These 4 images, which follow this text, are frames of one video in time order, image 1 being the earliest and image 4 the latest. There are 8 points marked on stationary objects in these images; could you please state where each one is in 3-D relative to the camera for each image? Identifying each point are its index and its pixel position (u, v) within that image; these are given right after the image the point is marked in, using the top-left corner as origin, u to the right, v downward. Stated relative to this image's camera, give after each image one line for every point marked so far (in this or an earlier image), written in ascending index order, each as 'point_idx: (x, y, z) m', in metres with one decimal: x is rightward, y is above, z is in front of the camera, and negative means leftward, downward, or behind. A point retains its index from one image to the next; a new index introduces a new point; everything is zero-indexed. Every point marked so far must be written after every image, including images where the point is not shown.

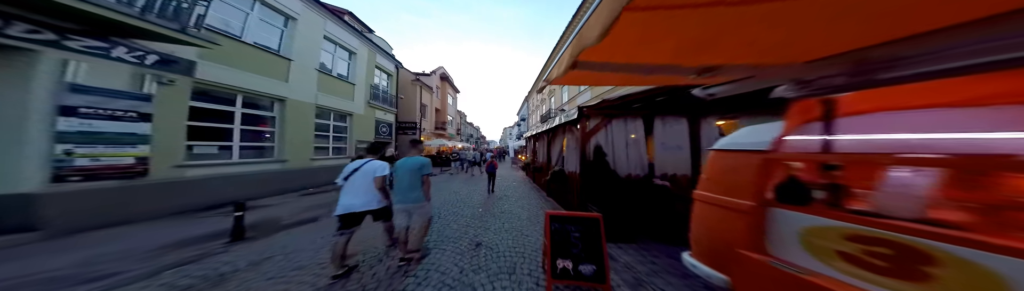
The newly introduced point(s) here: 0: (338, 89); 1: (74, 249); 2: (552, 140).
0: (-10.7, +3.5, +9.3) m
1: (-7.6, -1.8, +2.6) m
2: (+1.9, +0.2, +6.8) m
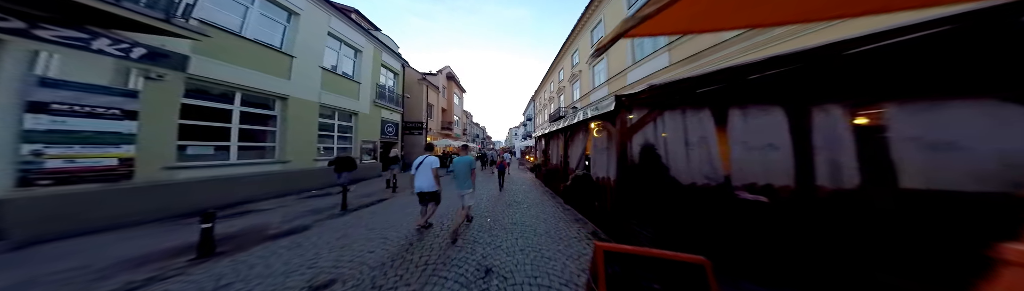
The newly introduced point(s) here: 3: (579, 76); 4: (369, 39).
0: (-10.1, +3.5, +9.0) m
1: (-7.3, -1.8, +2.2) m
2: (+2.4, +0.3, +6.1) m
3: (+7.2, +7.2, +15.5) m
4: (-10.2, +7.6, +10.6) m
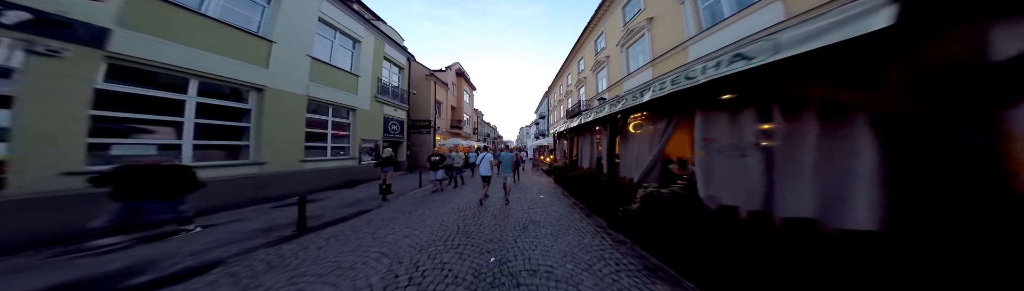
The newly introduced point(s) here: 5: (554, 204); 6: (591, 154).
0: (-9.4, +3.5, +8.2) m
1: (-7.2, -1.7, +1.1) m
2: (+2.8, +0.4, +4.1) m
3: (+8.3, +7.4, +13.2) m
4: (-9.4, +7.6, +9.7) m
5: (+1.6, -2.2, +5.6) m
6: (+2.9, -0.3, +5.7) m
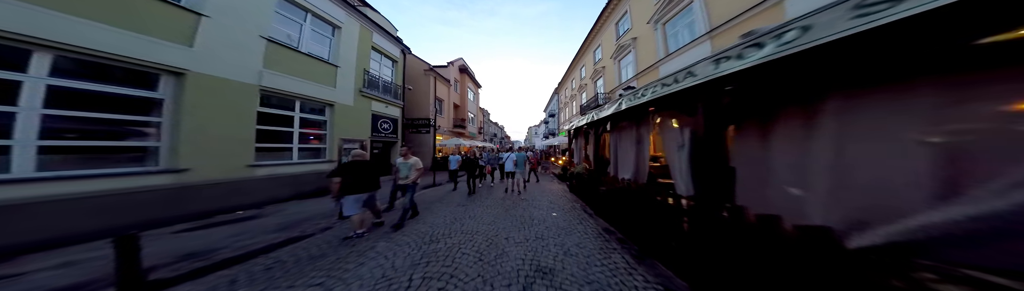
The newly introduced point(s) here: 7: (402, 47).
0: (-9.4, +3.5, +6.9) m
1: (-7.5, -1.7, -0.3) m
2: (+2.6, +0.5, +2.1) m
3: (+8.6, +7.5, +10.8) m
4: (-9.3, +7.6, +8.5) m
5: (+1.5, -2.1, +3.6) m
6: (+2.9, -0.2, +3.6) m
7: (-8.9, +7.9, +12.0) m
